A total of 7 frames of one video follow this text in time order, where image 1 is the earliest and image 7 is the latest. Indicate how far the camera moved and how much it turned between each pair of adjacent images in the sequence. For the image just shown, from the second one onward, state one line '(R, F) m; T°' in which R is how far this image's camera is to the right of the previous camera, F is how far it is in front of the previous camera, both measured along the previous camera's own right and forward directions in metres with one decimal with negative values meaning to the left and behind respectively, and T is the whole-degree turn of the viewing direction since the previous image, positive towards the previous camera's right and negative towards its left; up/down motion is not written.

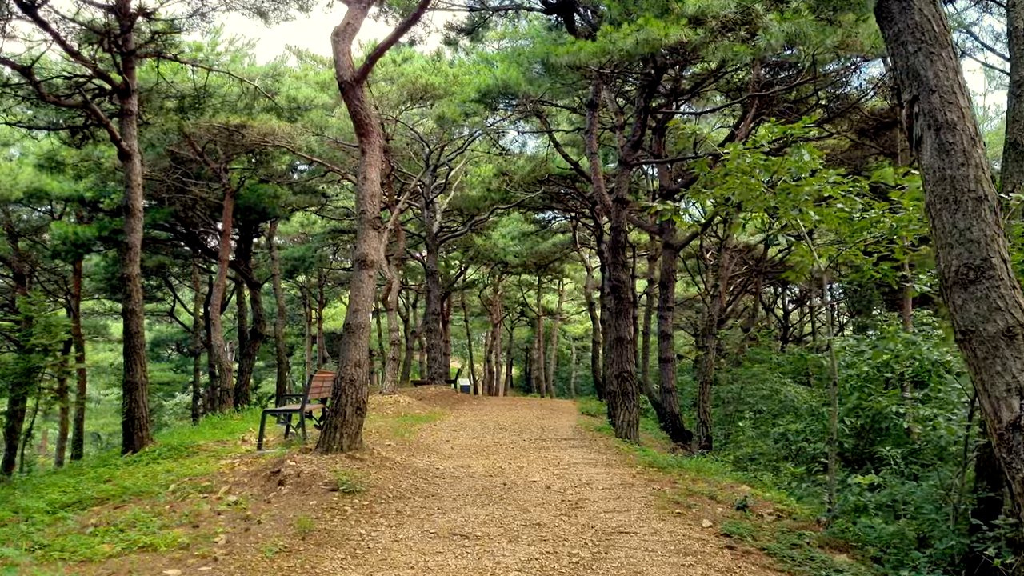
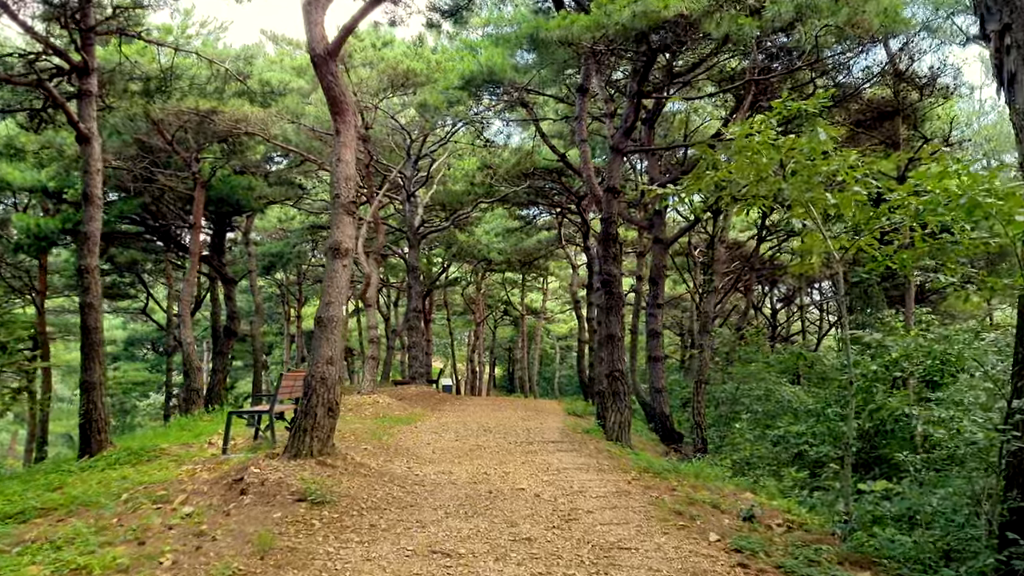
(0.0, +0.5) m; +1°
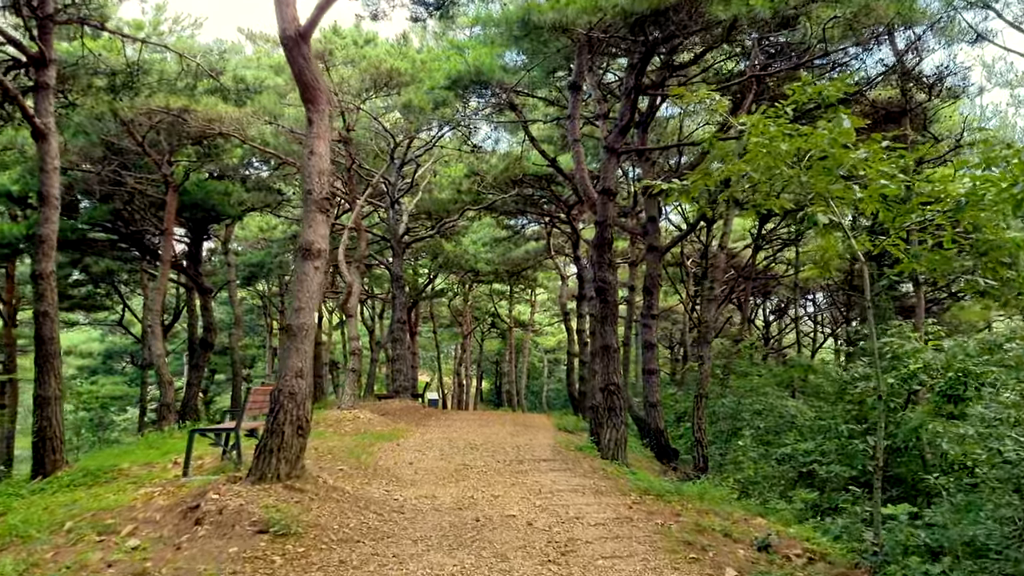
(0.0, +0.6) m; +1°
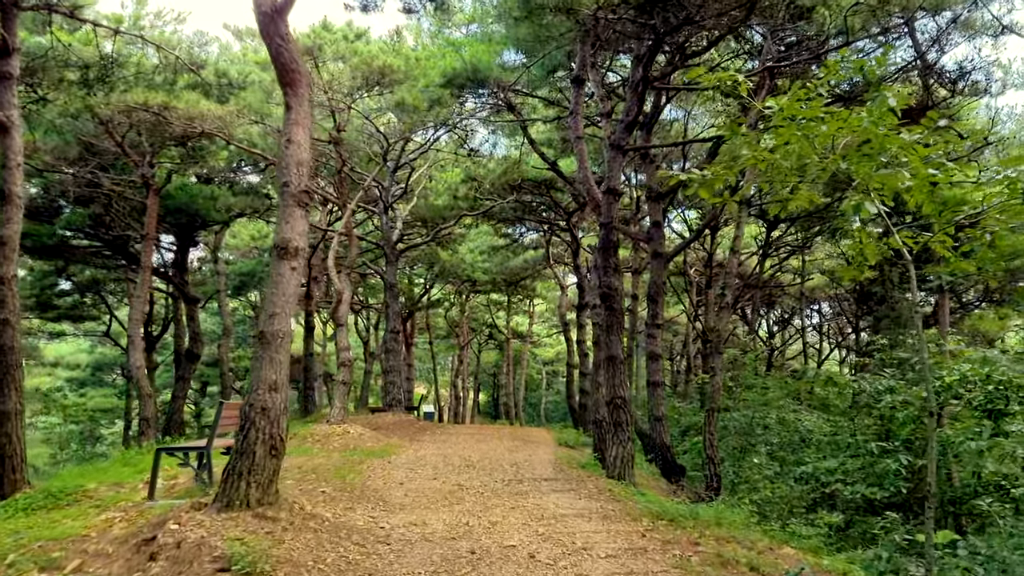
(0.0, +0.6) m; 0°
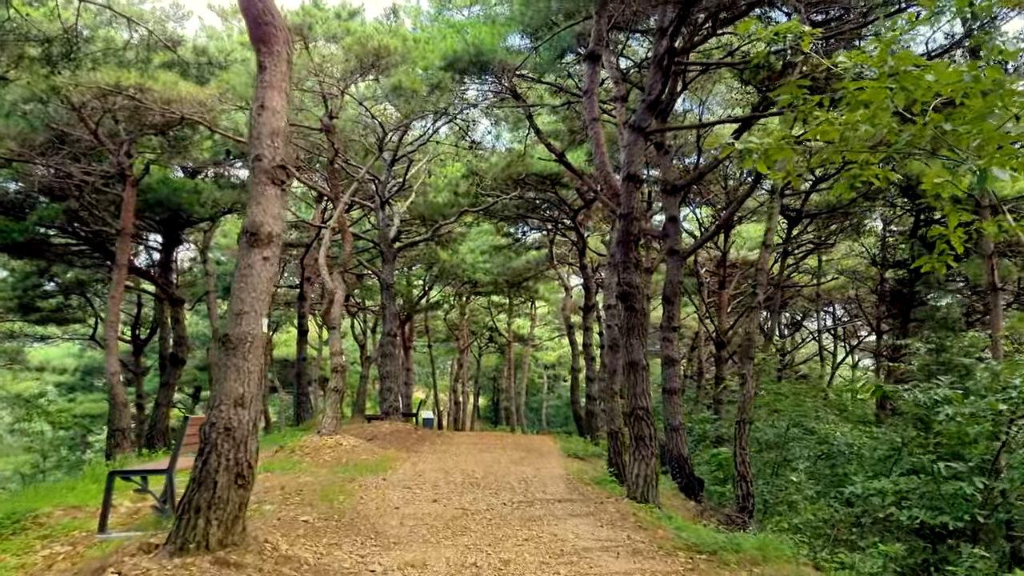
(-0.1, +0.9) m; 0°
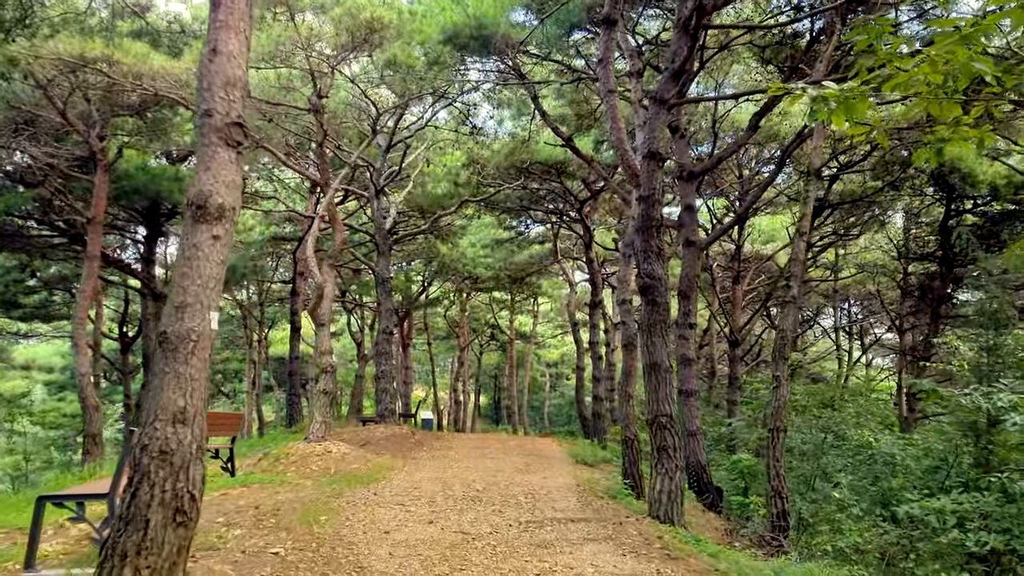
(0.0, +0.8) m; 0°
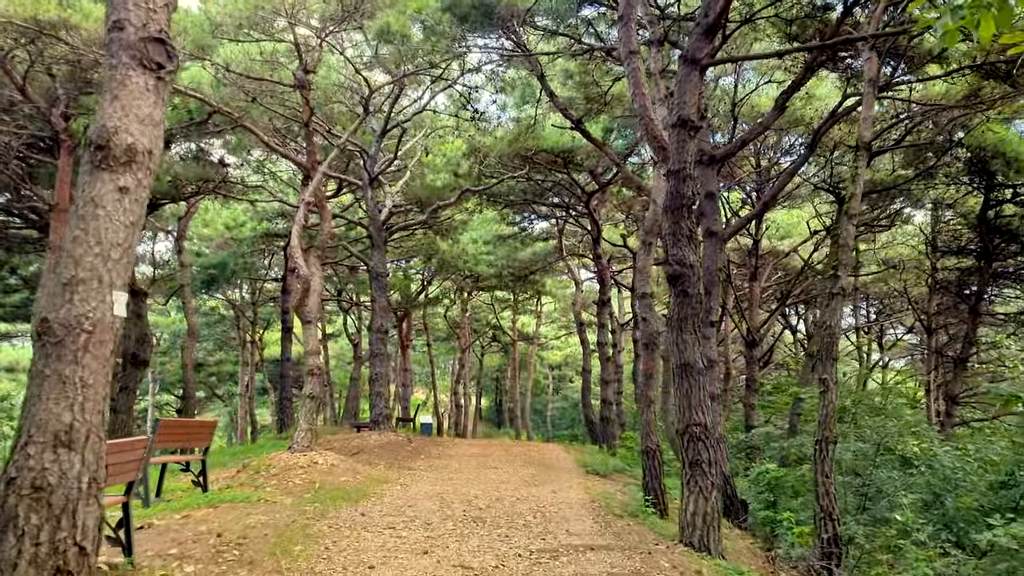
(0.0, +0.9) m; 0°
